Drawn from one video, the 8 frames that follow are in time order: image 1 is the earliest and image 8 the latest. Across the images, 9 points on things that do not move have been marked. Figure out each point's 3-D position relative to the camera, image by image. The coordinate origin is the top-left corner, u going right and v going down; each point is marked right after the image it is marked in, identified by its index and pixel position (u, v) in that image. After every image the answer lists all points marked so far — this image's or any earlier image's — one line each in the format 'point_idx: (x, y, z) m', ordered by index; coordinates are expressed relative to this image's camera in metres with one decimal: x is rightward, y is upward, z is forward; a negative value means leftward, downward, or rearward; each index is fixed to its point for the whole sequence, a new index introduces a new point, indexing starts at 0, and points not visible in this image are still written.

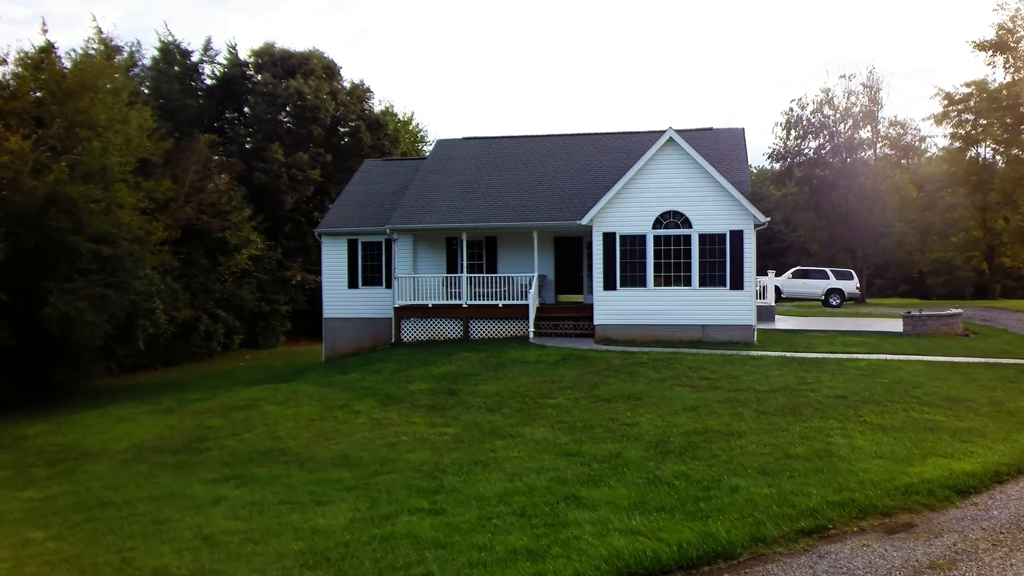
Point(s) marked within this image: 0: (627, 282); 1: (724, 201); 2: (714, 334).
0: (+2.0, +0.1, +18.9) m
1: (+3.5, +1.4, +18.5) m
2: (+3.4, -0.8, +18.7) m
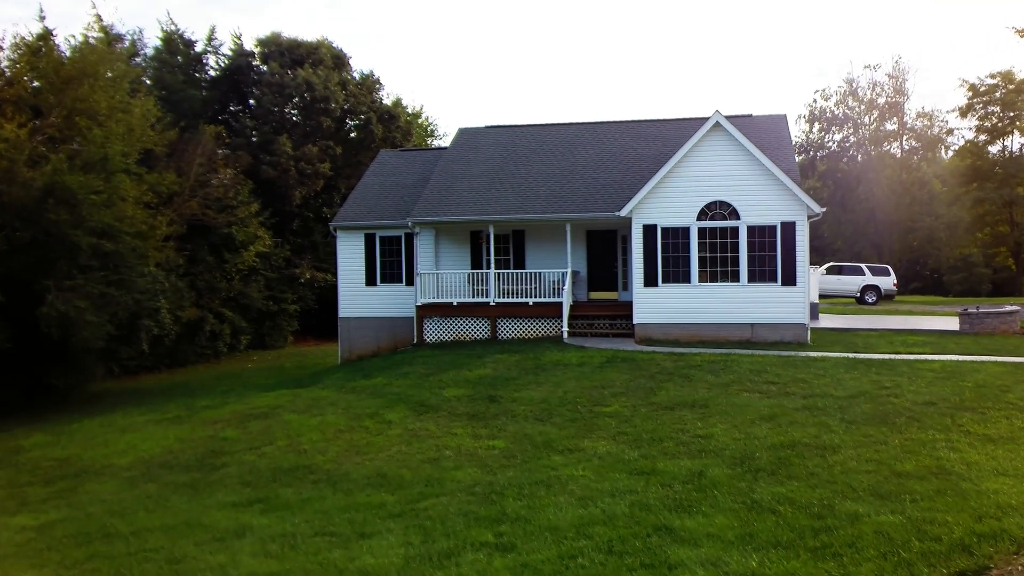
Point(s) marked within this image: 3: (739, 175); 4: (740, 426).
0: (+2.5, +0.2, +17.6) m
1: (+4.0, +1.5, +17.1) m
2: (+3.9, -0.7, +17.3) m
3: (+3.5, +1.7, +17.2) m
4: (+2.2, -1.3, +10.6) m
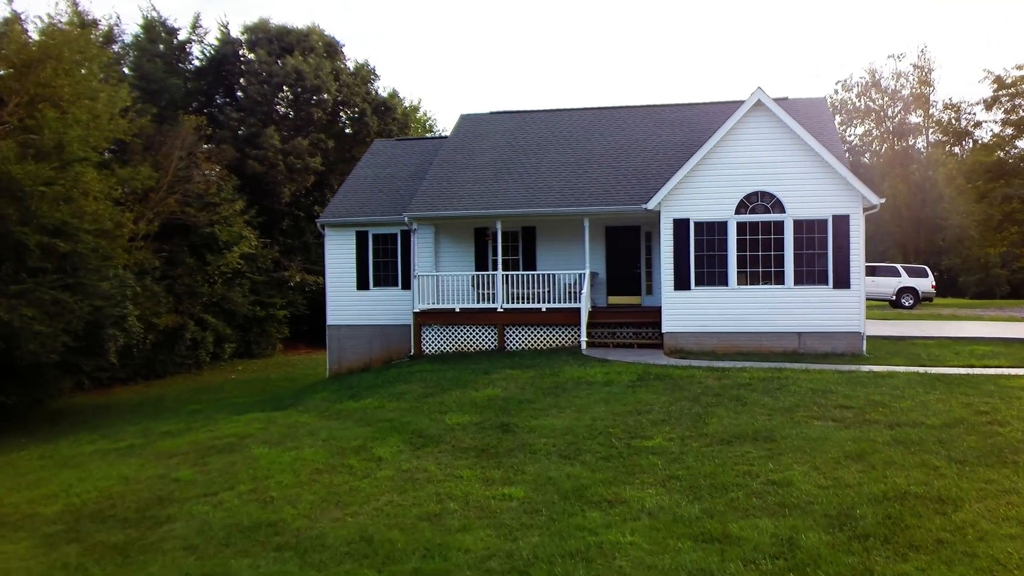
0: (+2.6, +0.1, +15.3) m
1: (+4.2, +1.5, +14.8) m
2: (+4.0, -0.7, +15.0) m
3: (+3.7, +1.7, +15.0) m
4: (+2.3, -1.3, +8.3) m
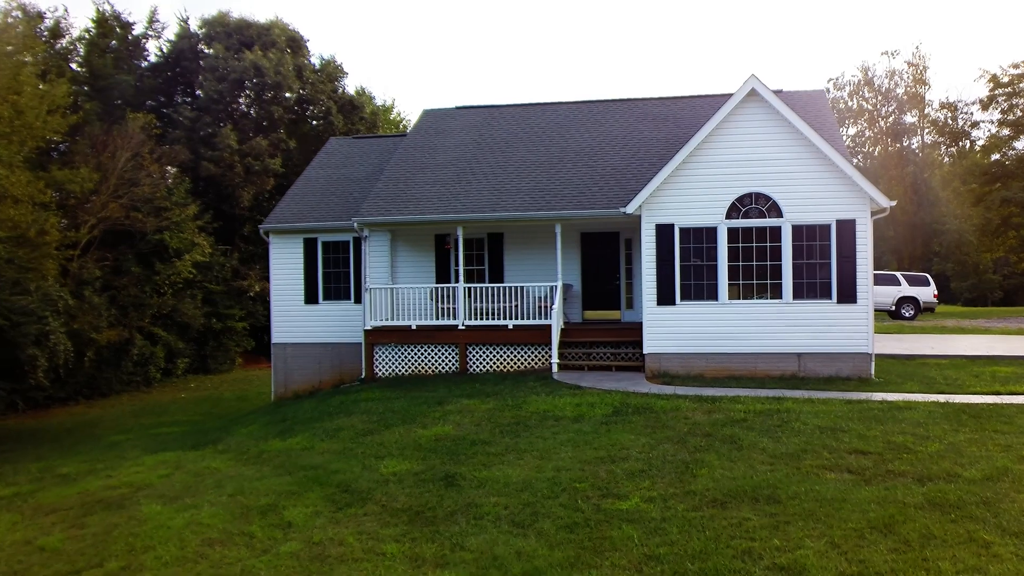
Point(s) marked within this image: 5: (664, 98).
0: (+2.2, -0.1, +13.5) m
1: (+3.7, +1.3, +13.0) m
2: (+3.6, -0.9, +13.2) m
3: (+3.2, +1.5, +13.2) m
4: (+1.9, -1.5, +6.5) m
5: (+2.4, +3.0, +17.6) m
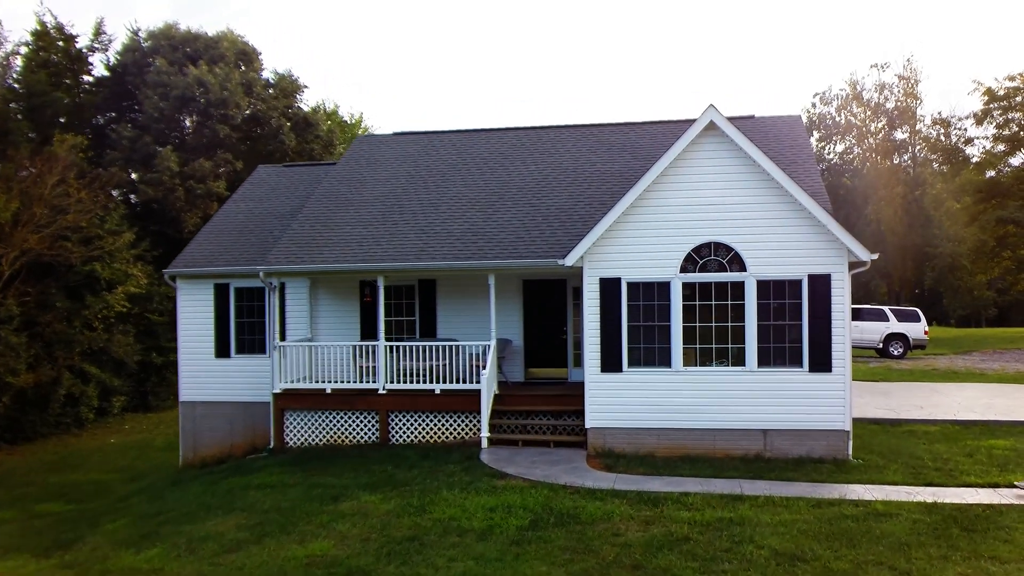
0: (+1.3, -0.7, +11.6) m
1: (+2.9, +0.6, +11.2) m
2: (+2.8, -1.6, +11.4) m
3: (+2.4, +0.9, +11.3) m
4: (+1.1, -2.1, +4.6) m
5: (+1.5, +2.3, +15.8) m
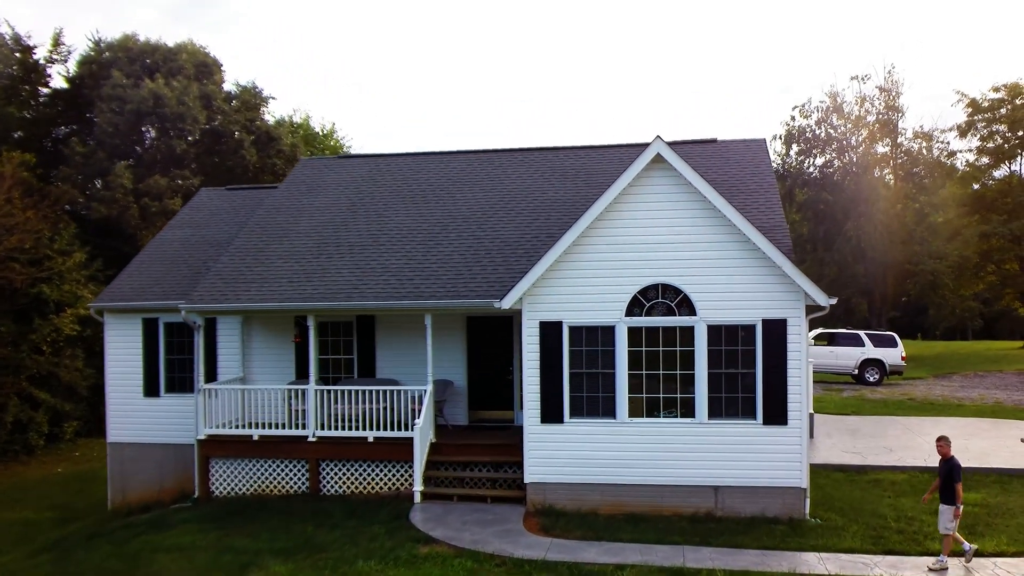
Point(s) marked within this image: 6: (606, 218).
0: (+0.7, -1.2, +10.8) m
1: (+2.2, +0.2, +10.4) m
2: (+2.1, -2.0, +10.6) m
3: (+1.7, +0.4, +10.5) m
4: (+0.5, -2.5, +3.8) m
5: (+0.9, +1.9, +15.0) m
6: (+0.9, +0.7, +10.7) m
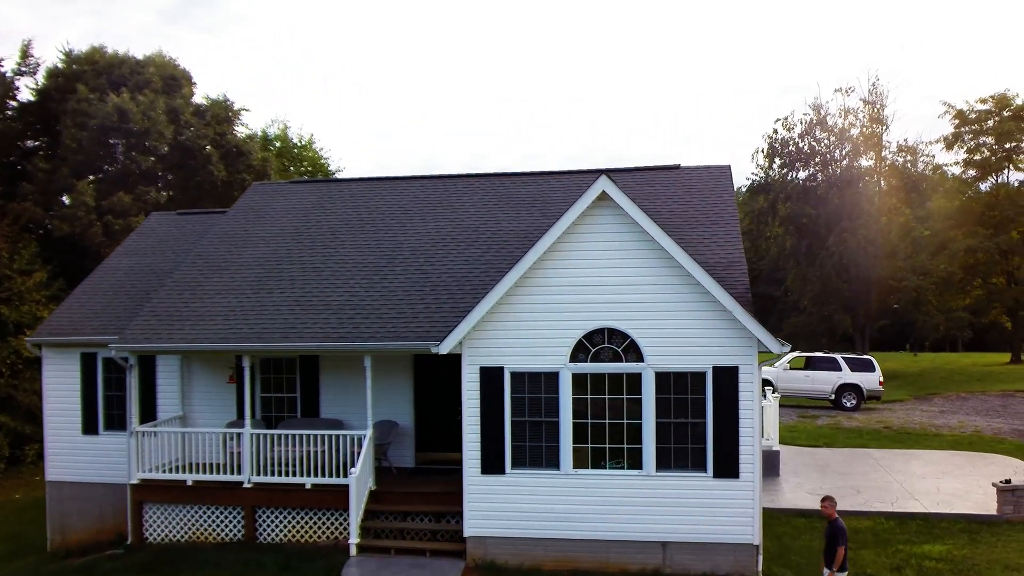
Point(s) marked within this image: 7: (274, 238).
0: (+0.1, -1.6, +10.3) m
1: (+1.7, -0.2, +9.9) m
2: (+1.5, -2.4, +10.1) m
3: (+1.2, 0.0, +10.0) m
4: (0.0, -2.9, +3.3) m
5: (+0.3, +1.5, +14.5) m
6: (+0.3, +0.3, +10.2) m
7: (-2.9, +0.6, +13.8) m
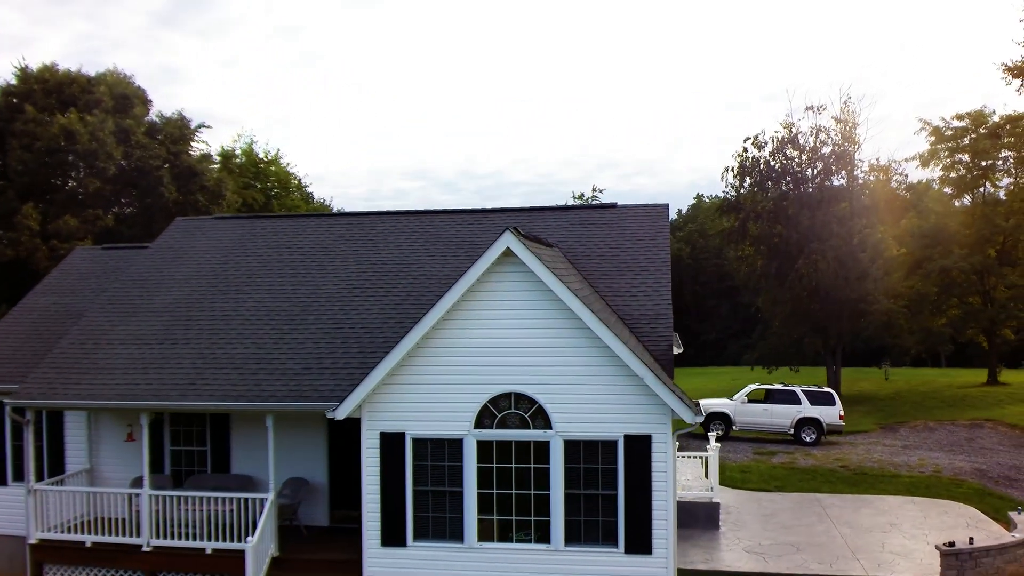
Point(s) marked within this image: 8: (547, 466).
0: (-0.7, -2.1, +9.7) m
1: (+0.8, -0.7, +9.3) m
2: (+0.7, -2.9, +9.5) m
3: (+0.3, -0.5, +9.4) m
4: (-0.8, -3.4, +2.7) m
5: (-0.6, +0.9, +13.9) m
6: (-0.5, -0.3, +9.6) m
7: (-3.8, +0.1, +13.1) m
8: (+0.3, -1.5, +9.5) m
